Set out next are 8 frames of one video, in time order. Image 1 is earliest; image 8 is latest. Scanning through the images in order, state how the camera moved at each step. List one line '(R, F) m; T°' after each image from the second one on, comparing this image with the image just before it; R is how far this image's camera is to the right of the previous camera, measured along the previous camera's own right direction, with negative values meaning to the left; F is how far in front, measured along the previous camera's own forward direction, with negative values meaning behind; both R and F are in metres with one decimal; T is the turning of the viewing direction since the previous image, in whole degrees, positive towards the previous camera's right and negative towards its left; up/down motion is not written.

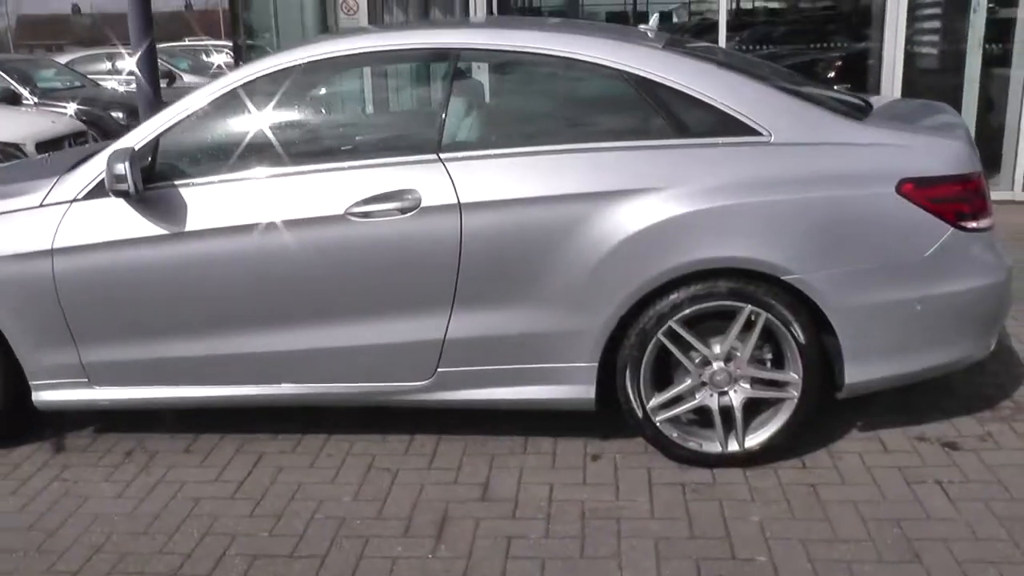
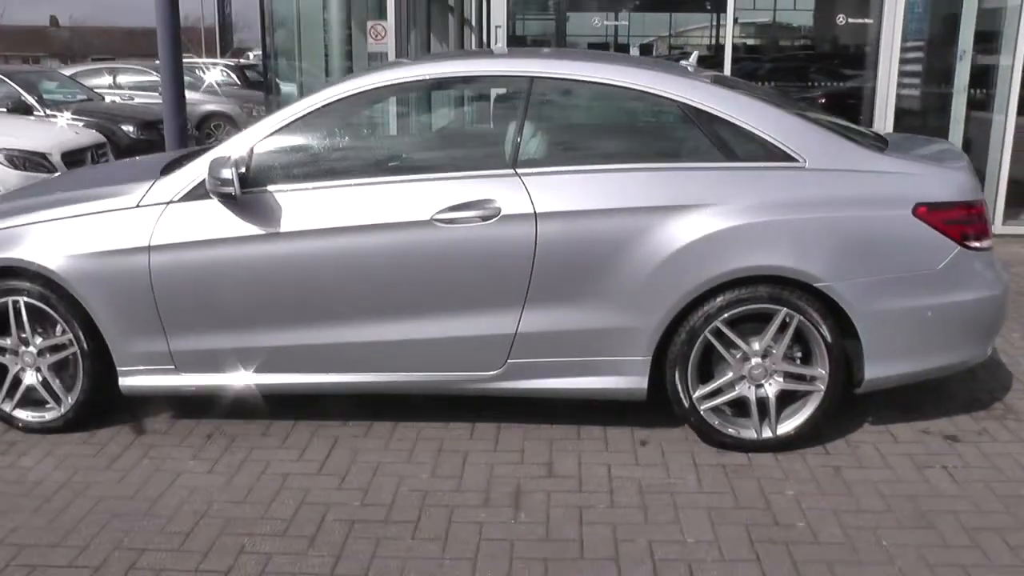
(-0.5, -0.4) m; +3°
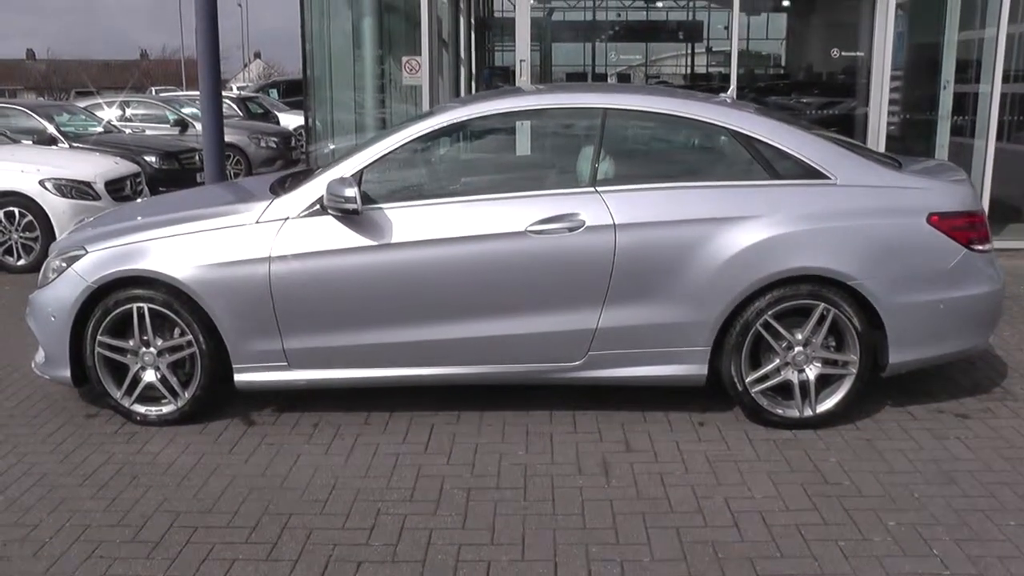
(-0.6, -0.6) m; +2°
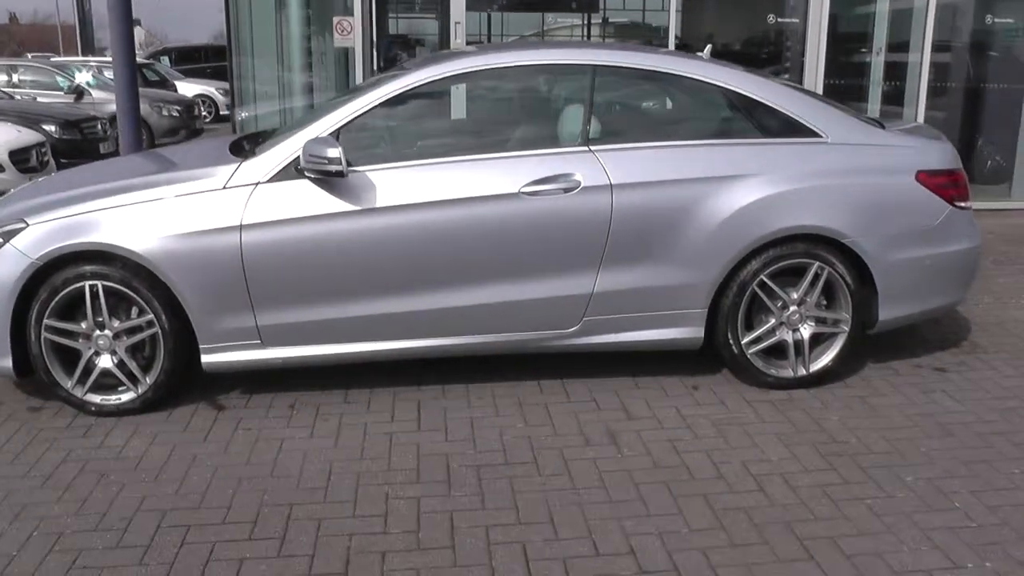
(-0.5, +0.3) m; +7°
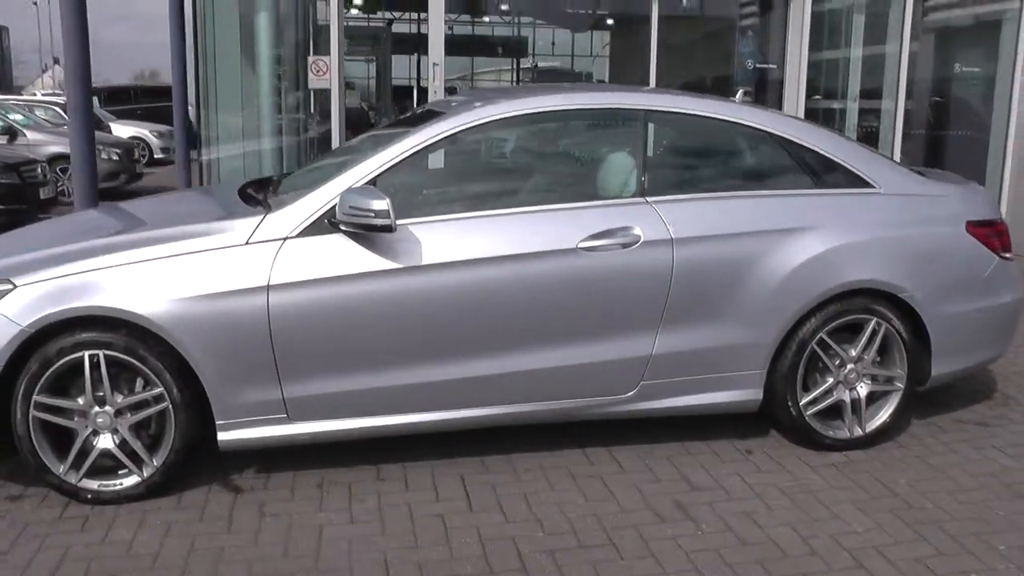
(-0.6, +0.4) m; +6°
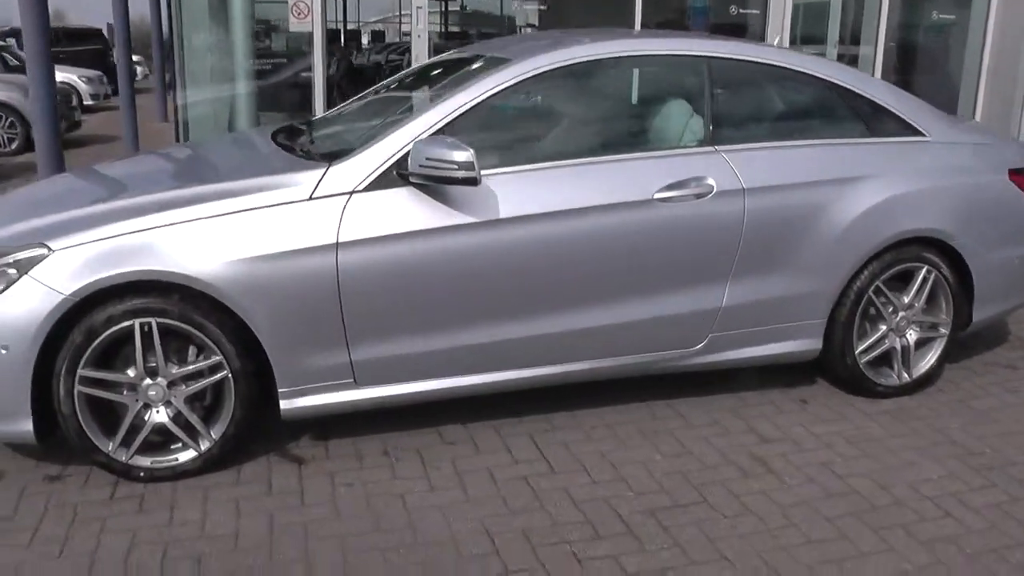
(-0.7, +0.2) m; +6°
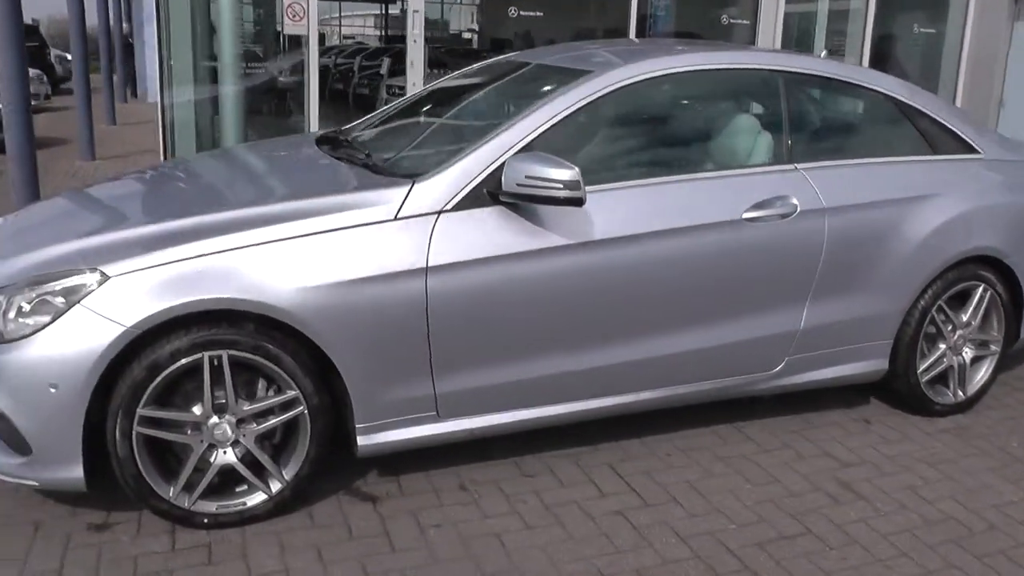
(-0.7, +0.2) m; +6°
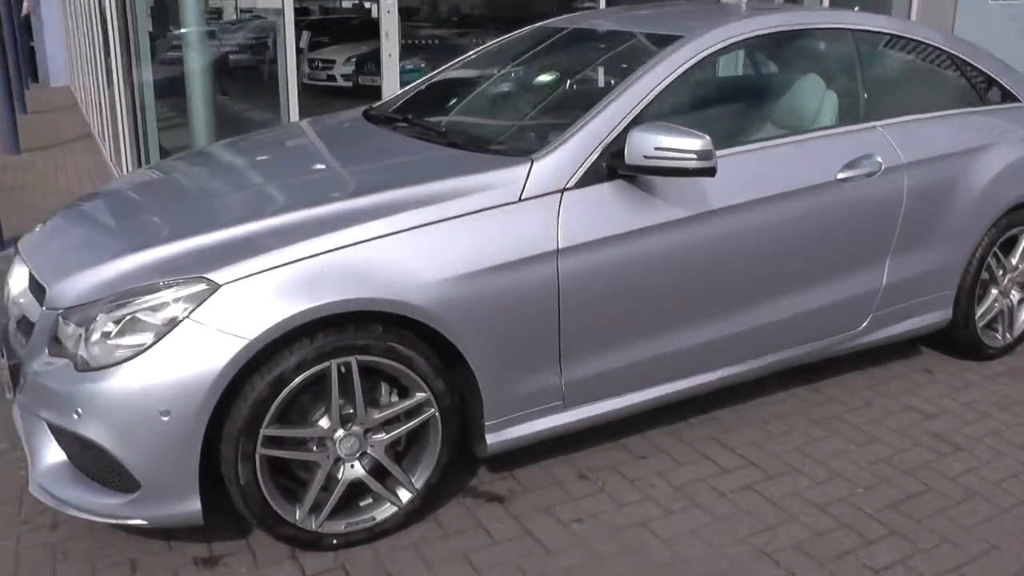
(-0.9, +0.3) m; +8°
